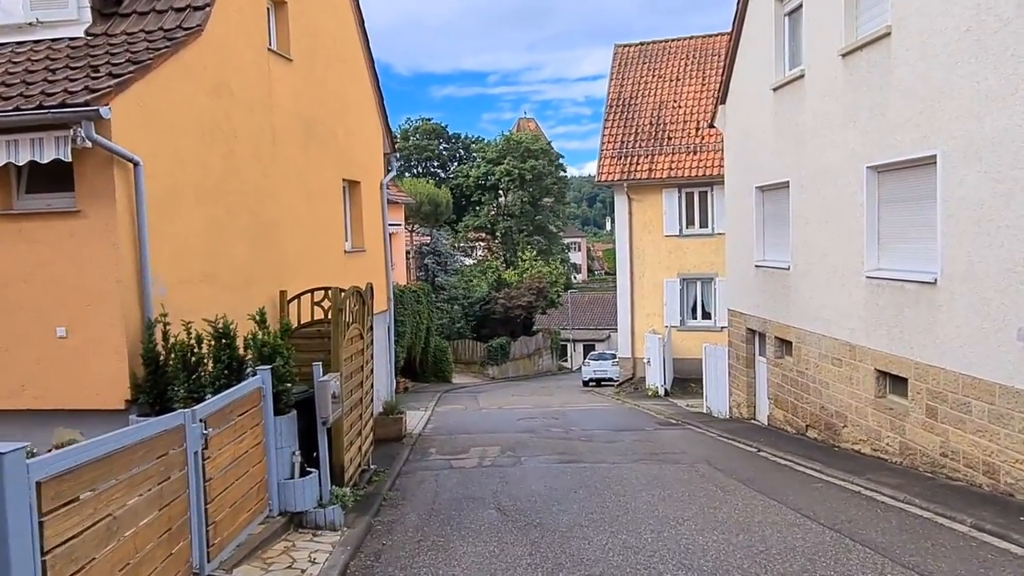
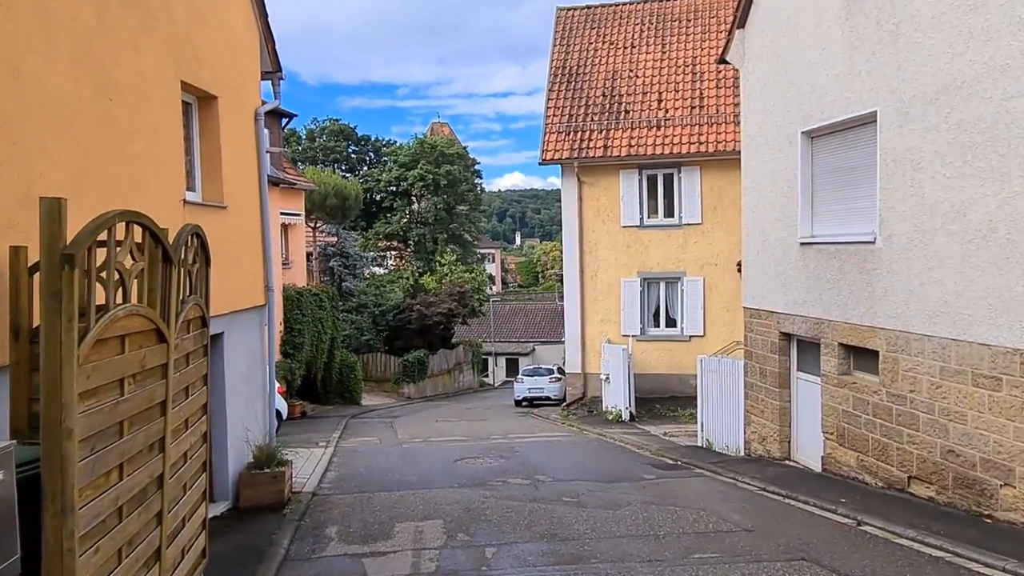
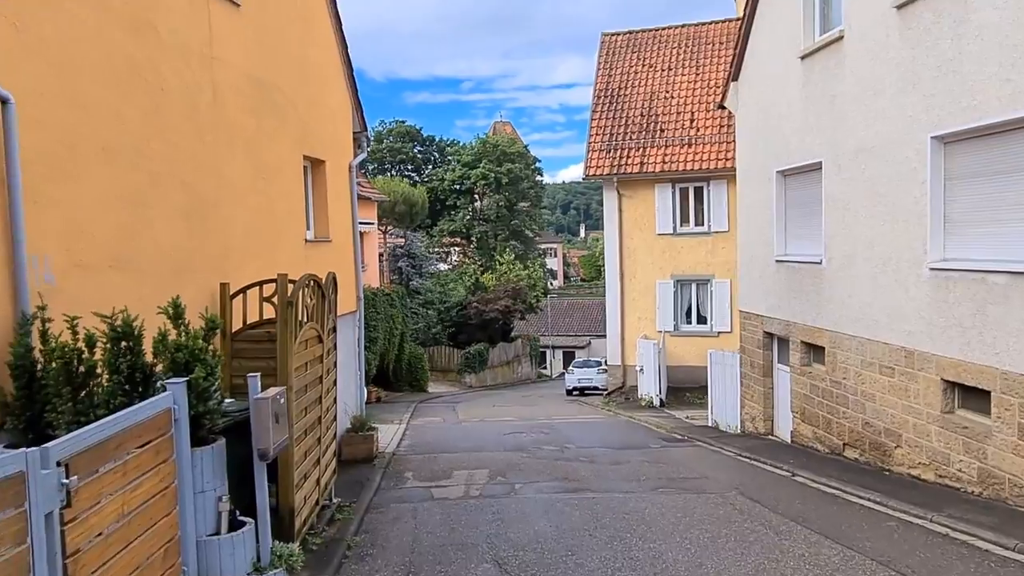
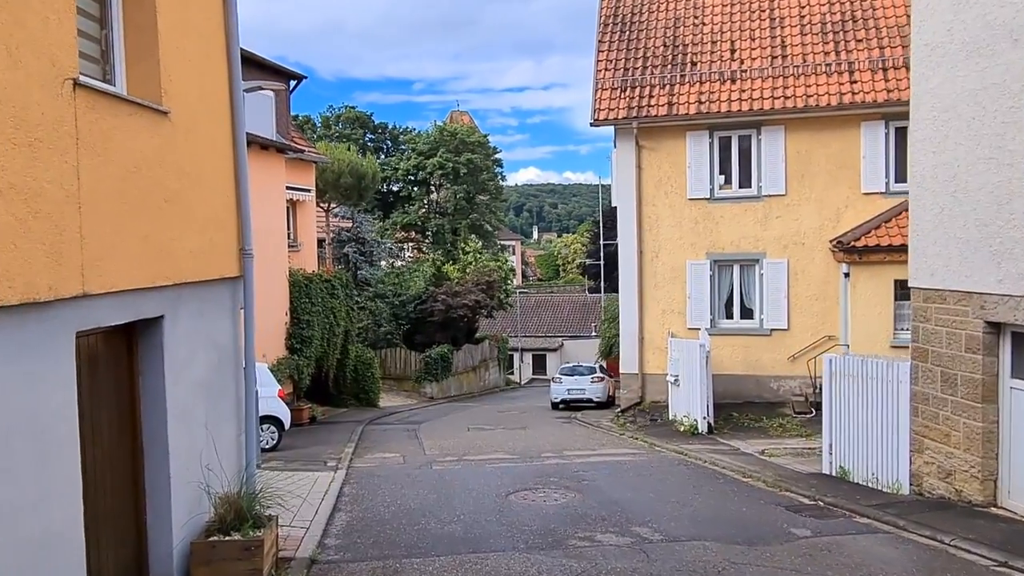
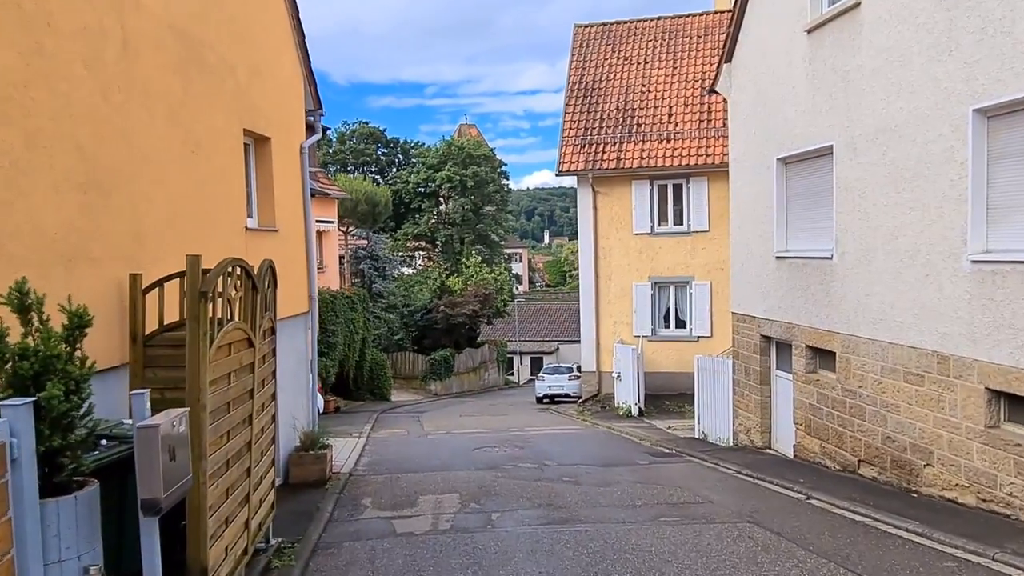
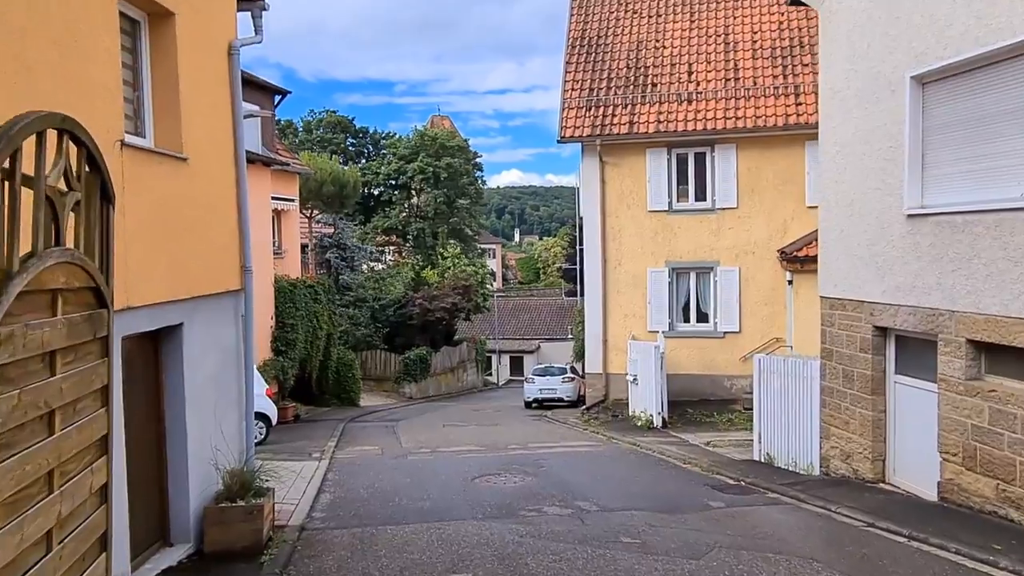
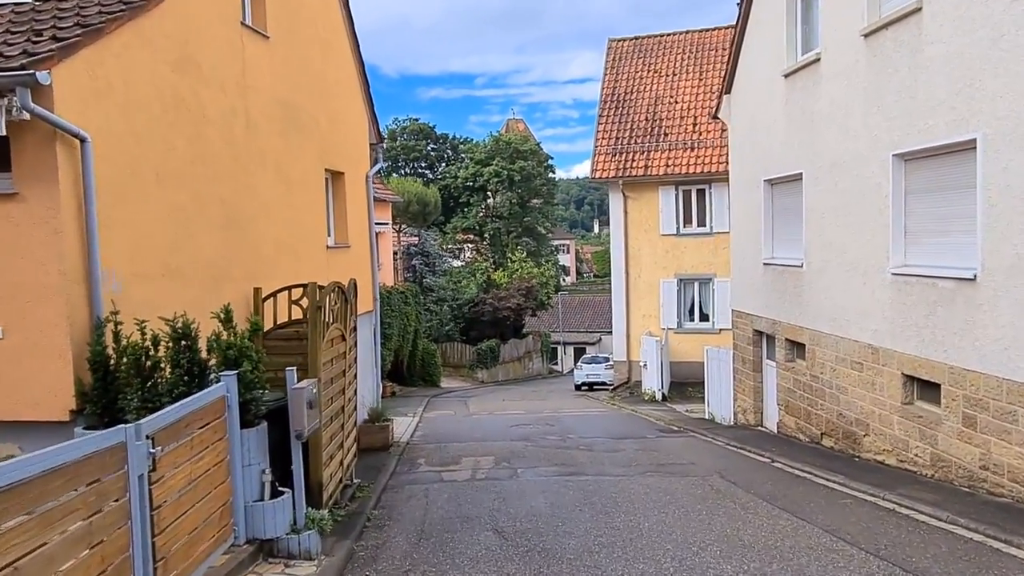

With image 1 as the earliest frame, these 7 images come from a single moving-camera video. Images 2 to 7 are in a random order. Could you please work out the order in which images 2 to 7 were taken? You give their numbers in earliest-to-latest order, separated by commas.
7, 3, 5, 2, 6, 4
